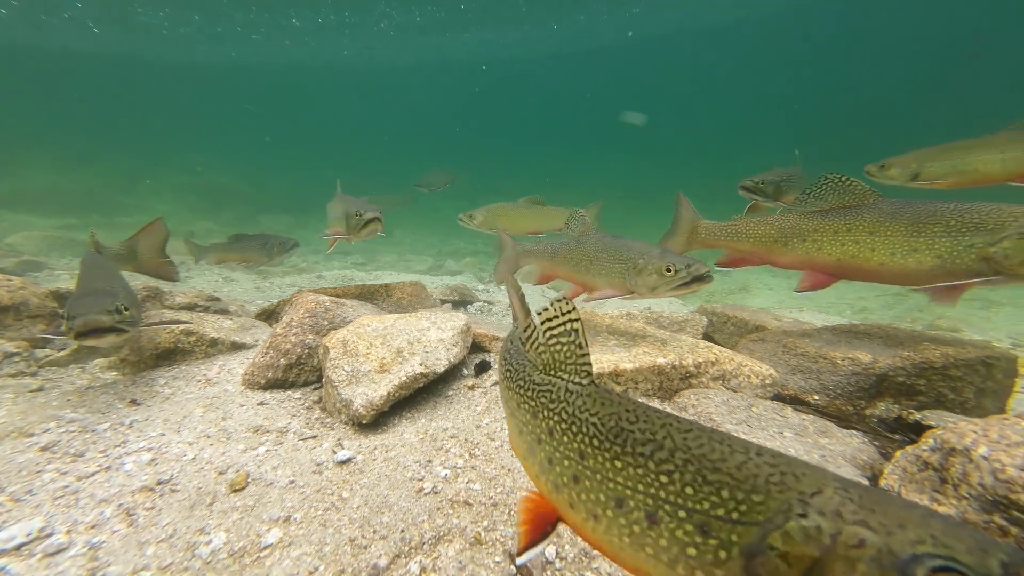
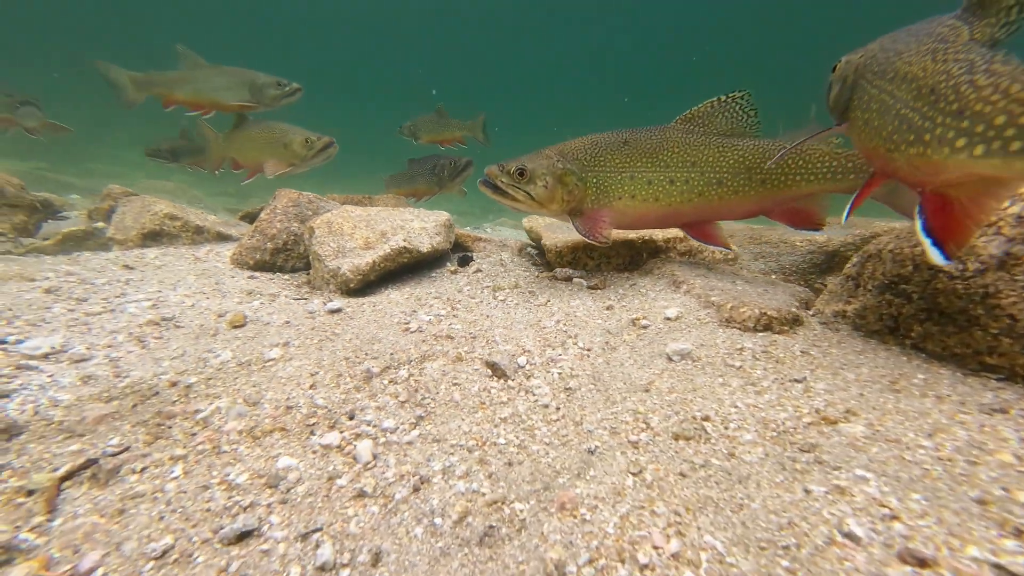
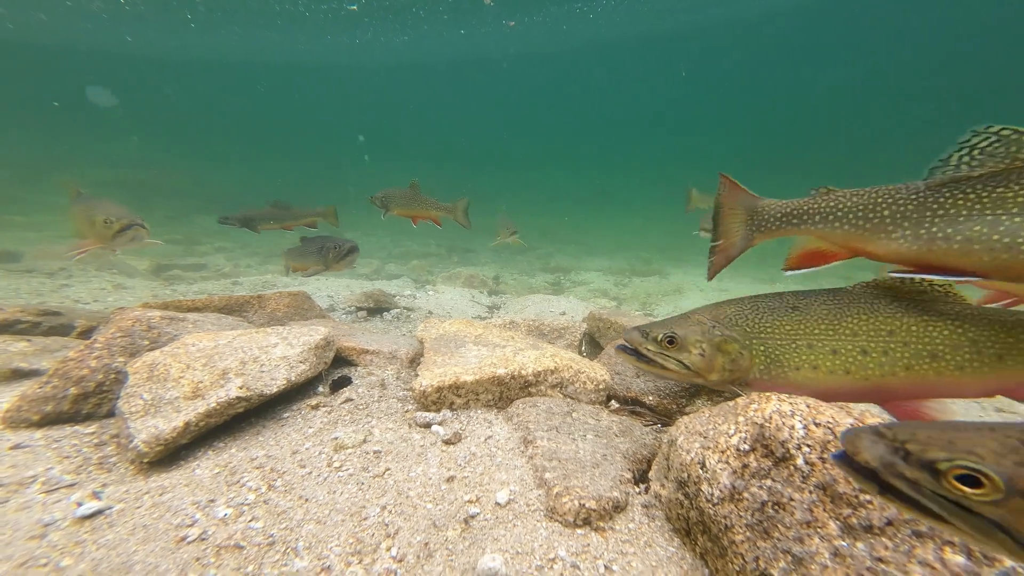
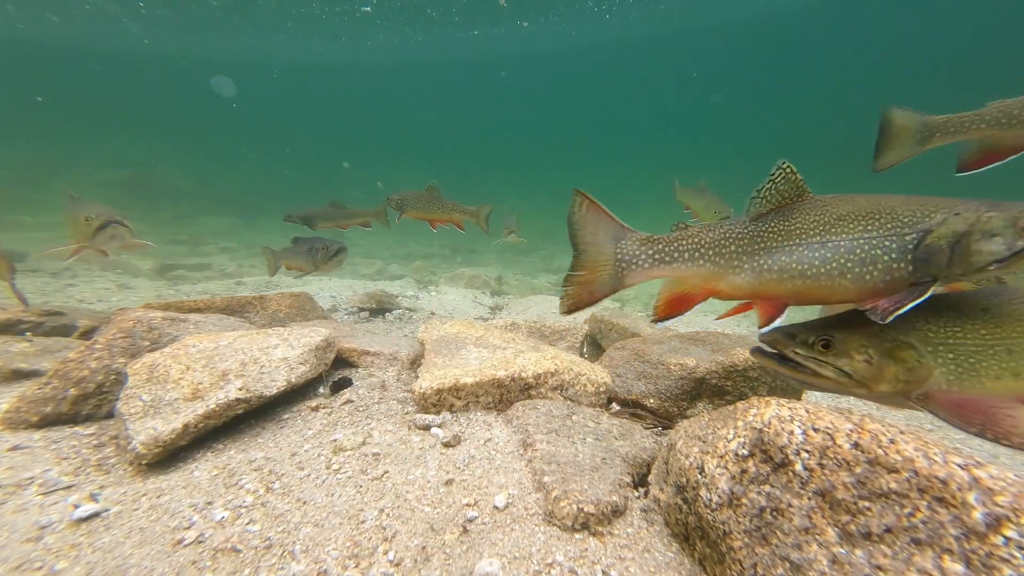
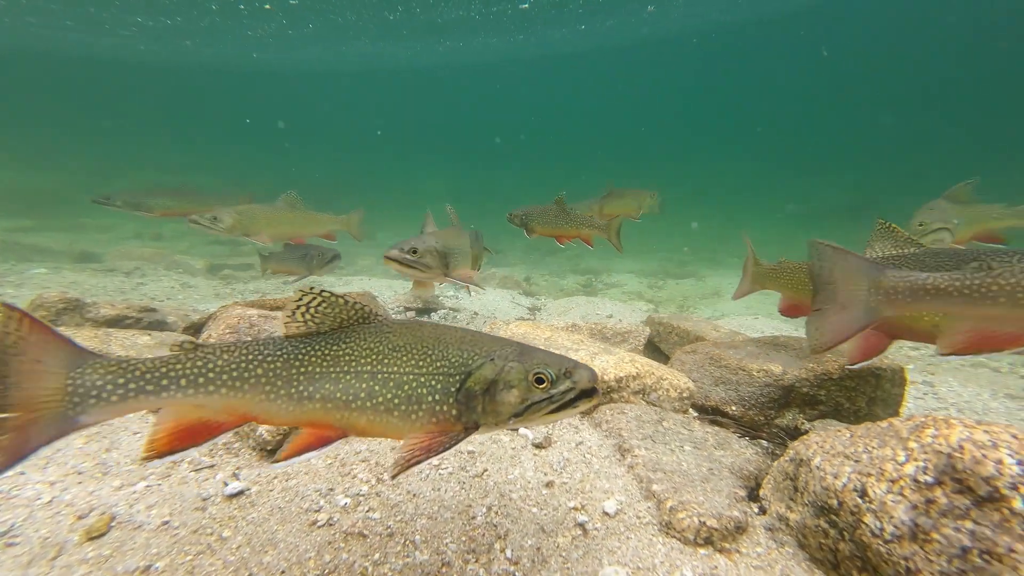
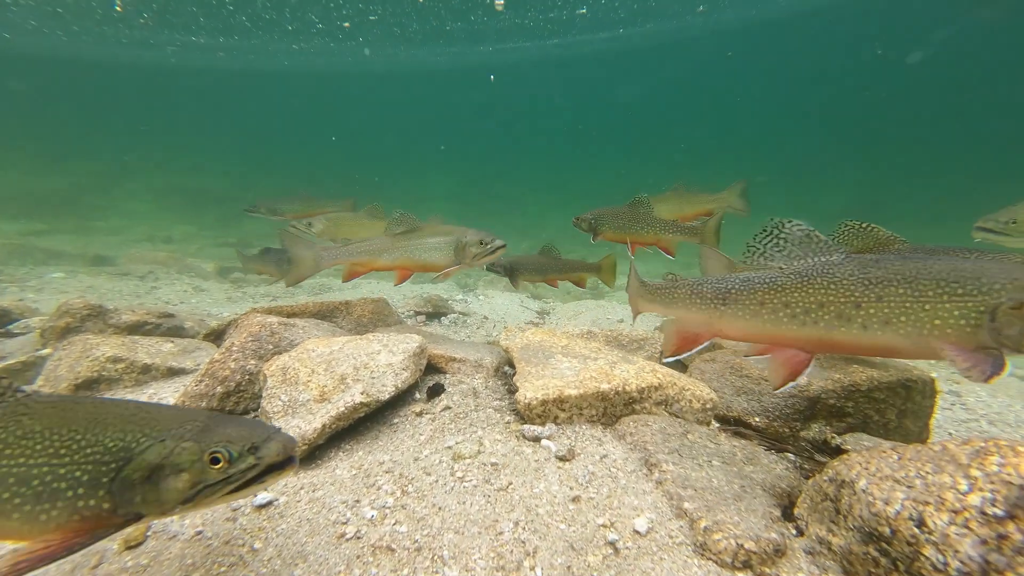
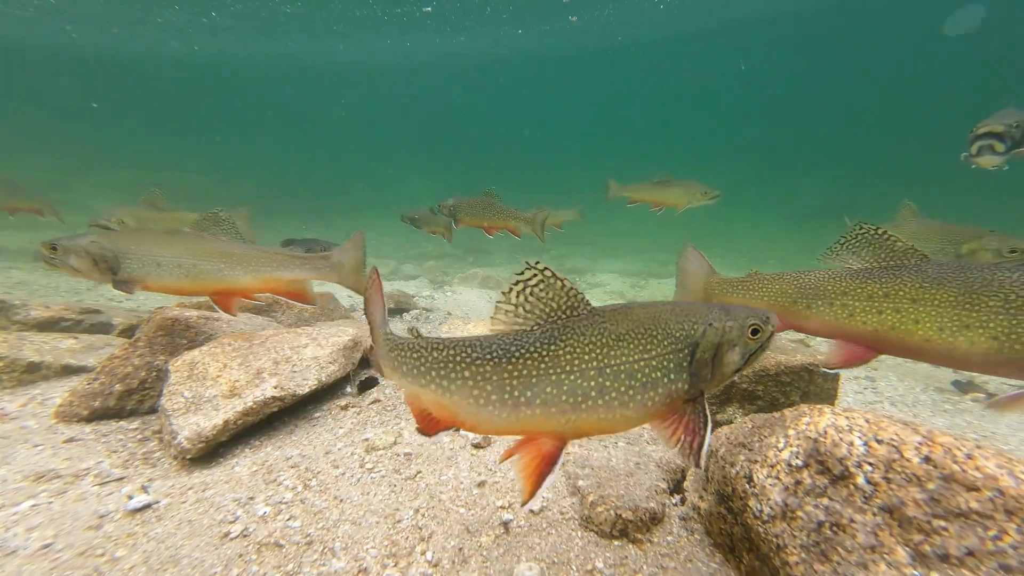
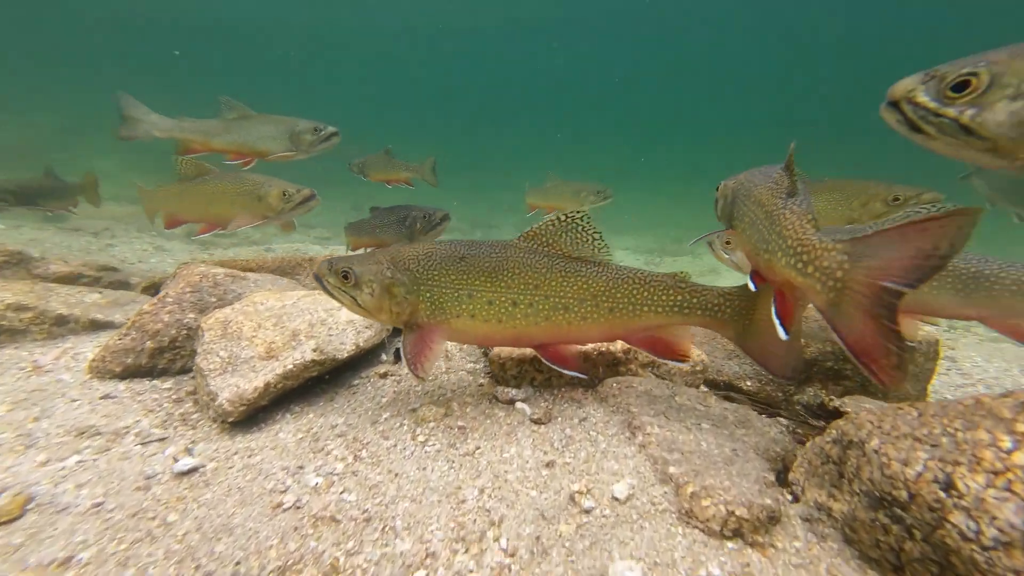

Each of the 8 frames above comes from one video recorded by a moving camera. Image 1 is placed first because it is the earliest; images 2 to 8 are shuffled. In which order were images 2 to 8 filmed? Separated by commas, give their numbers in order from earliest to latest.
6, 5, 7, 4, 3, 2, 8
